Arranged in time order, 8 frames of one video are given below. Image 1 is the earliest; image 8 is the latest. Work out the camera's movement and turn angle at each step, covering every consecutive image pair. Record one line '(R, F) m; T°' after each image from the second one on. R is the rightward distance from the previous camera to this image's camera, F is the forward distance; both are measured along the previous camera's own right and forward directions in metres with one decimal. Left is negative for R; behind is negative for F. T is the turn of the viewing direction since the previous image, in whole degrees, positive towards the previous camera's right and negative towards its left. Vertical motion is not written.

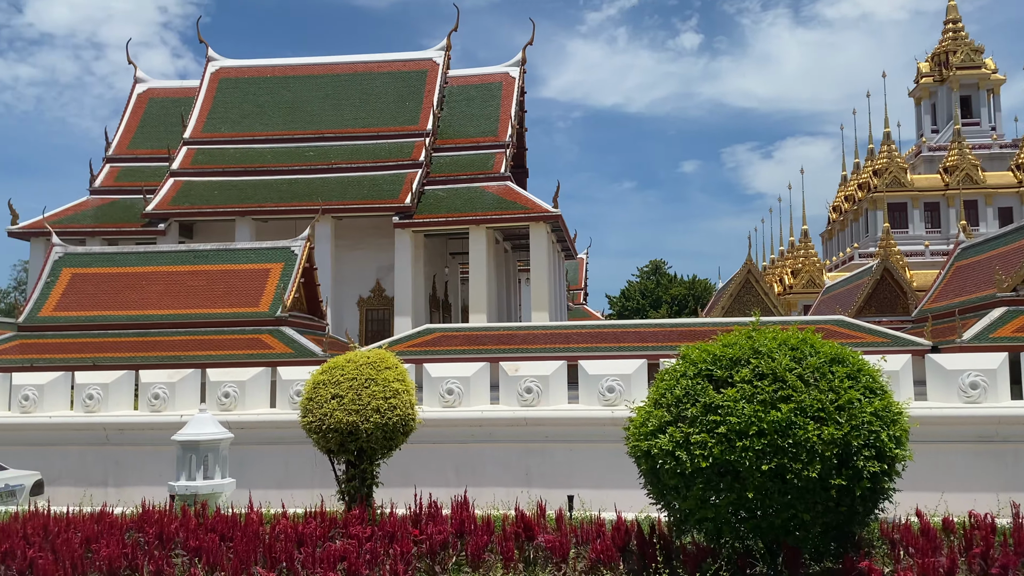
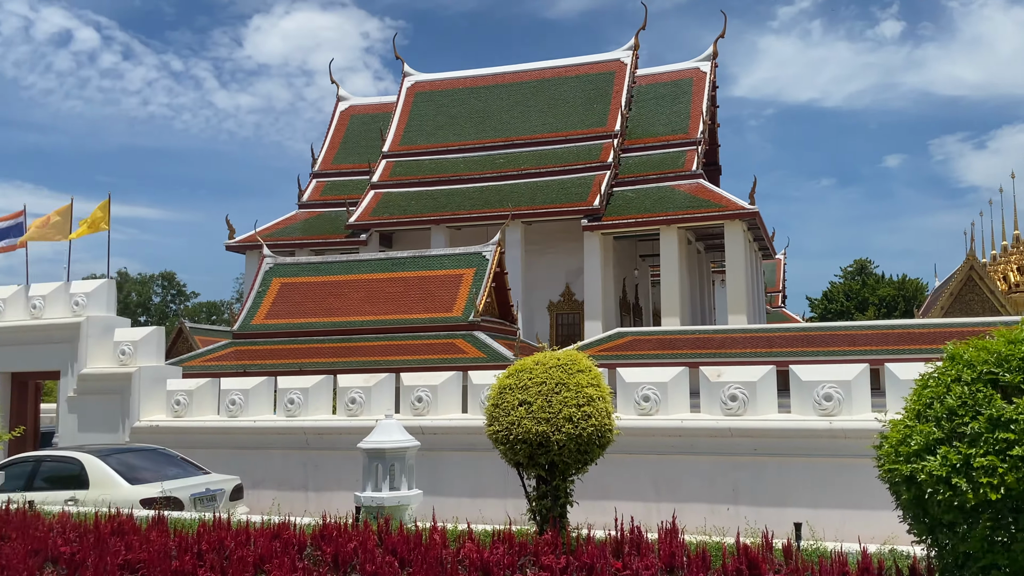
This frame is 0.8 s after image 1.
(-0.1, +0.6) m; -12°
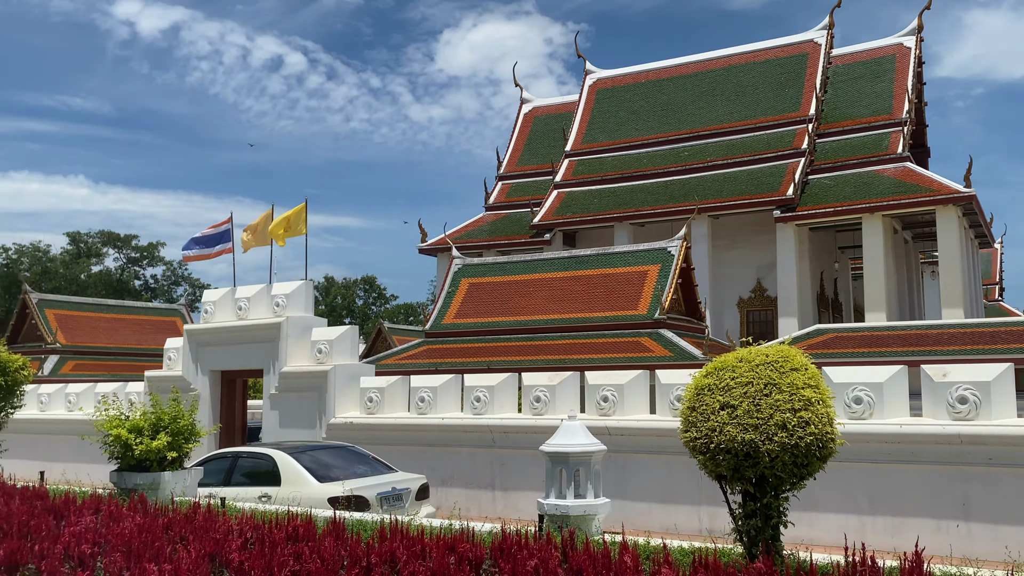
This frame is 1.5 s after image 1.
(0.0, +0.5) m; -12°
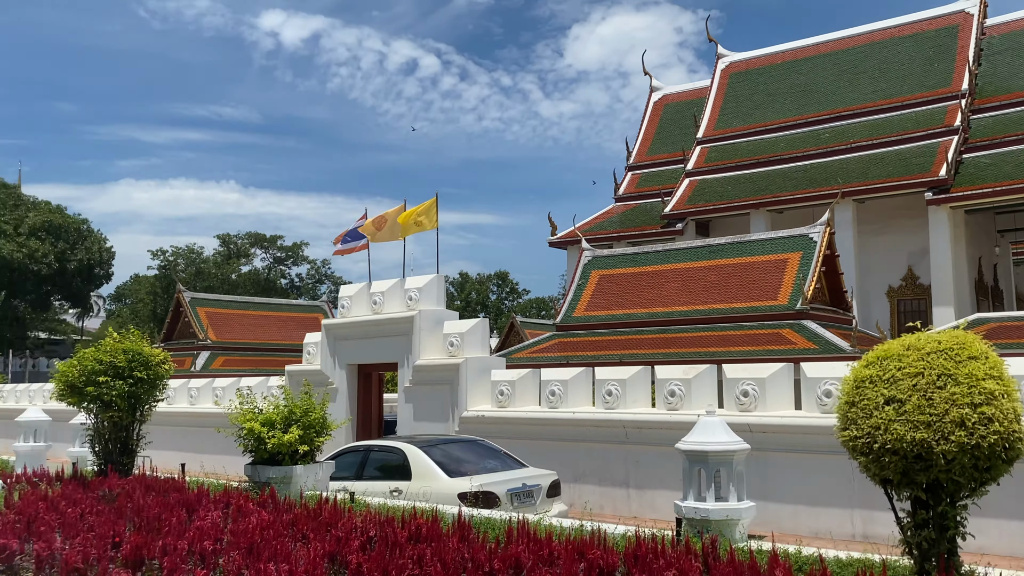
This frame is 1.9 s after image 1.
(0.0, +0.3) m; -8°
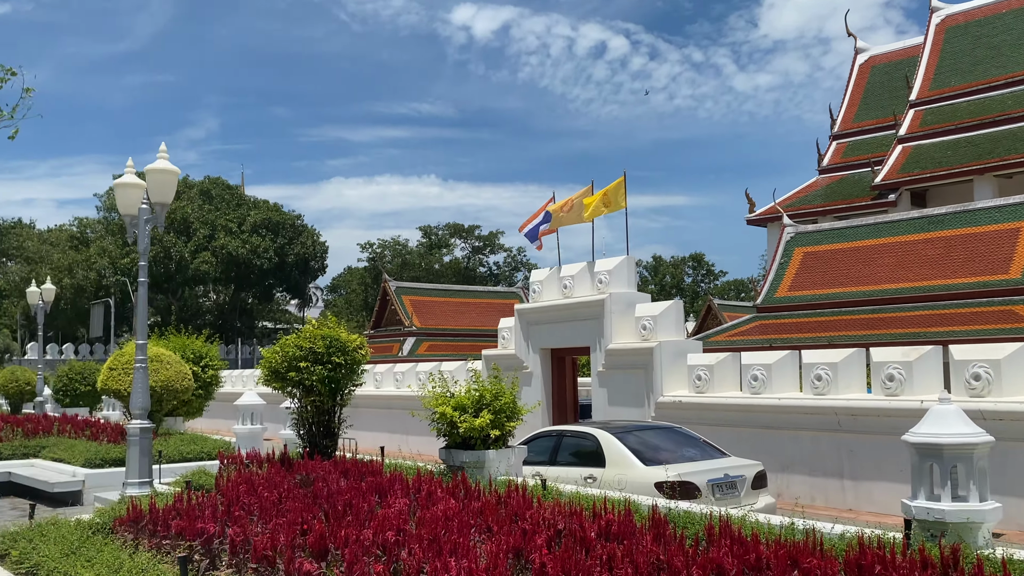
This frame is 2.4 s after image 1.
(0.0, +0.3) m; -12°
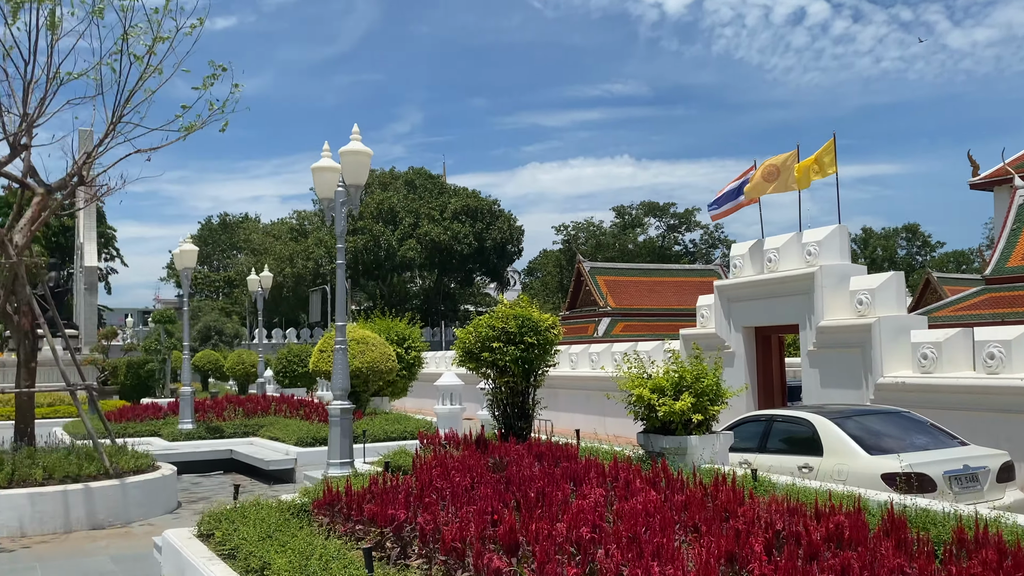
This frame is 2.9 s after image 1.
(0.0, +0.4) m; -12°
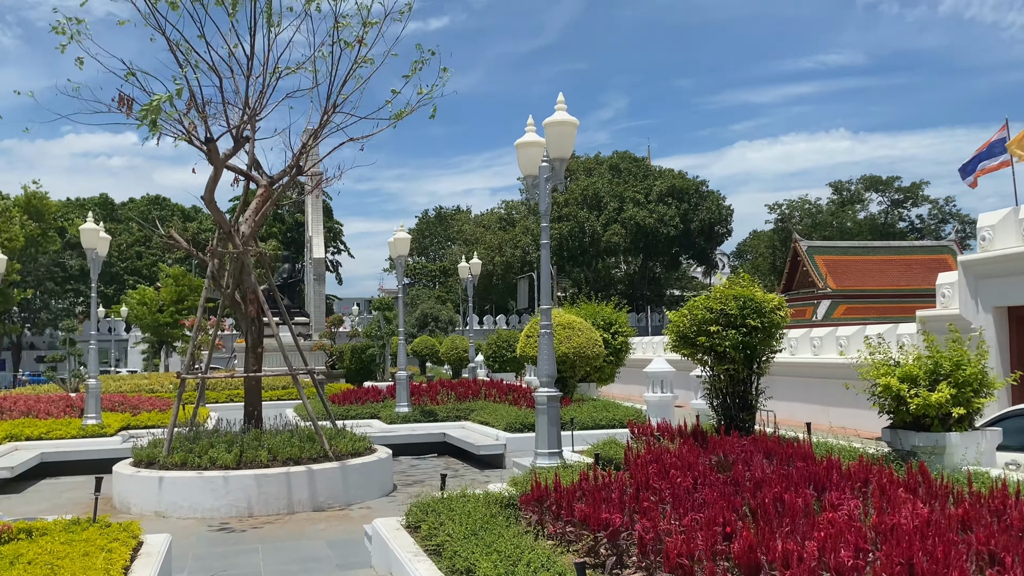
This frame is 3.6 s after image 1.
(-0.1, +0.4) m; -13°
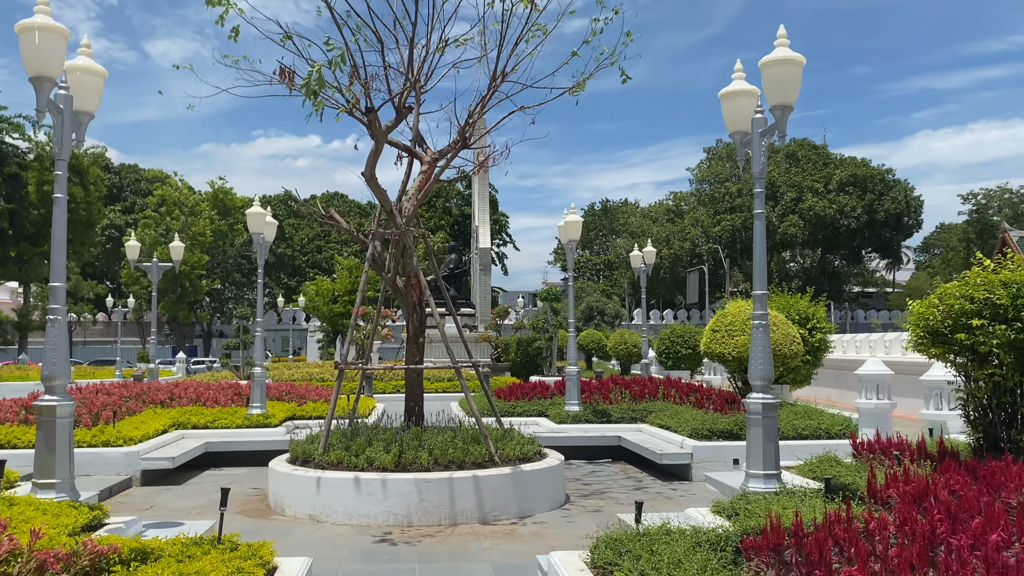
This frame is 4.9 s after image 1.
(-0.2, +1.0) m; -10°
